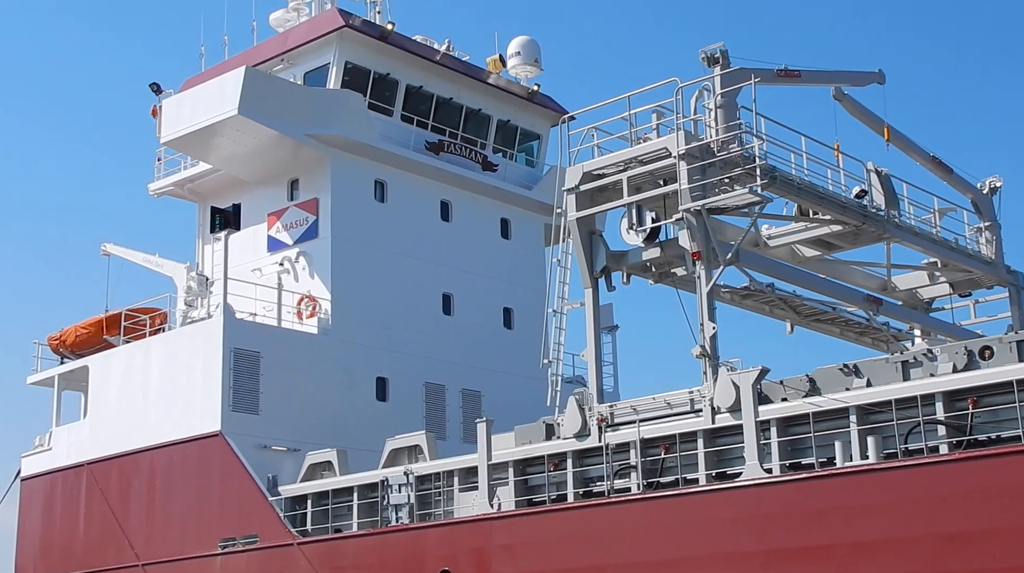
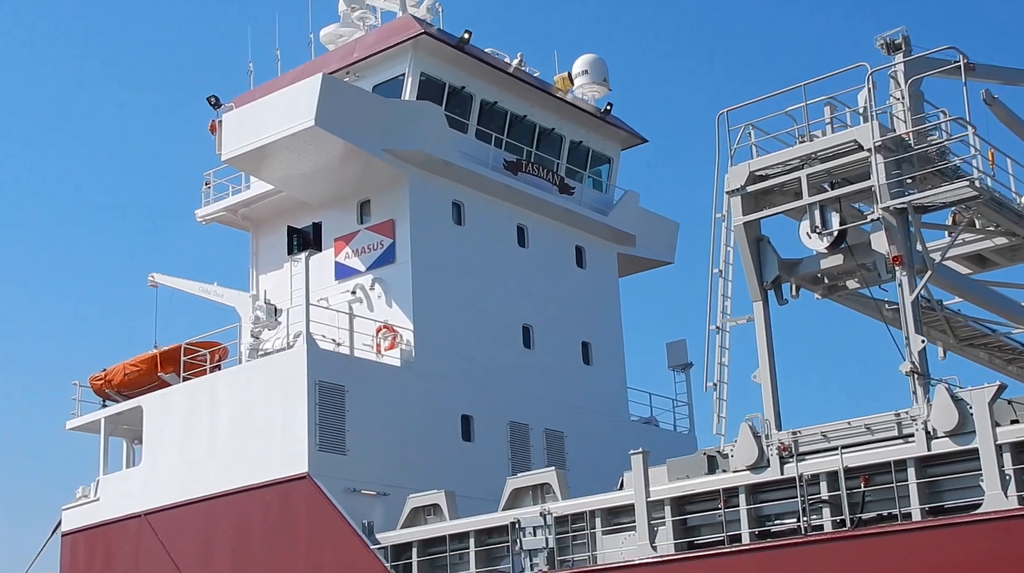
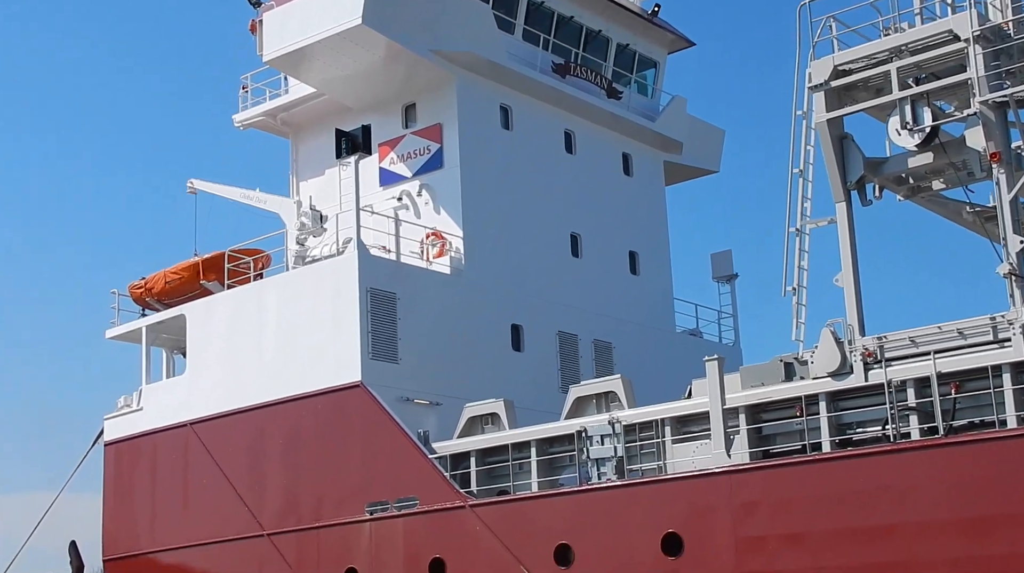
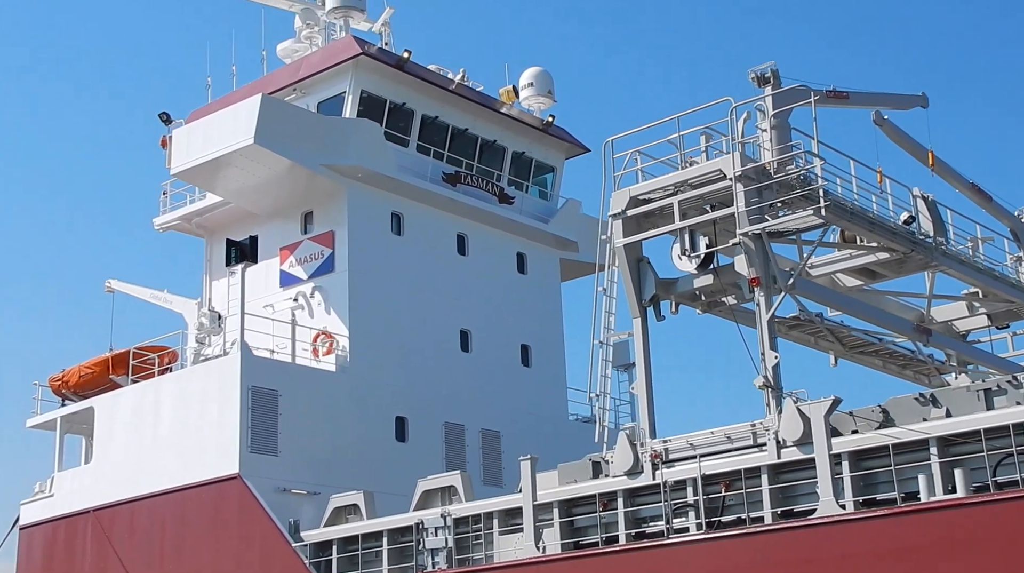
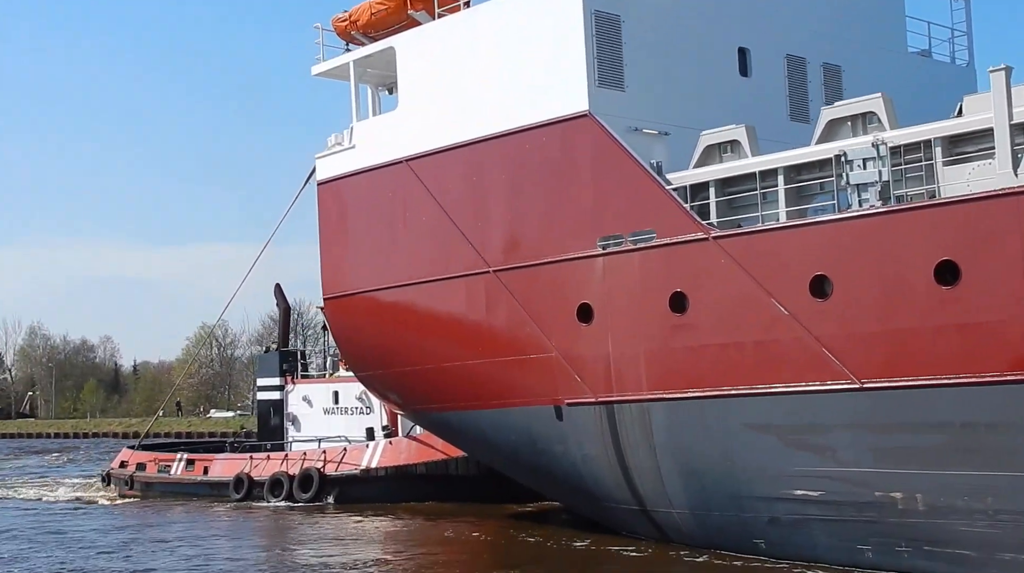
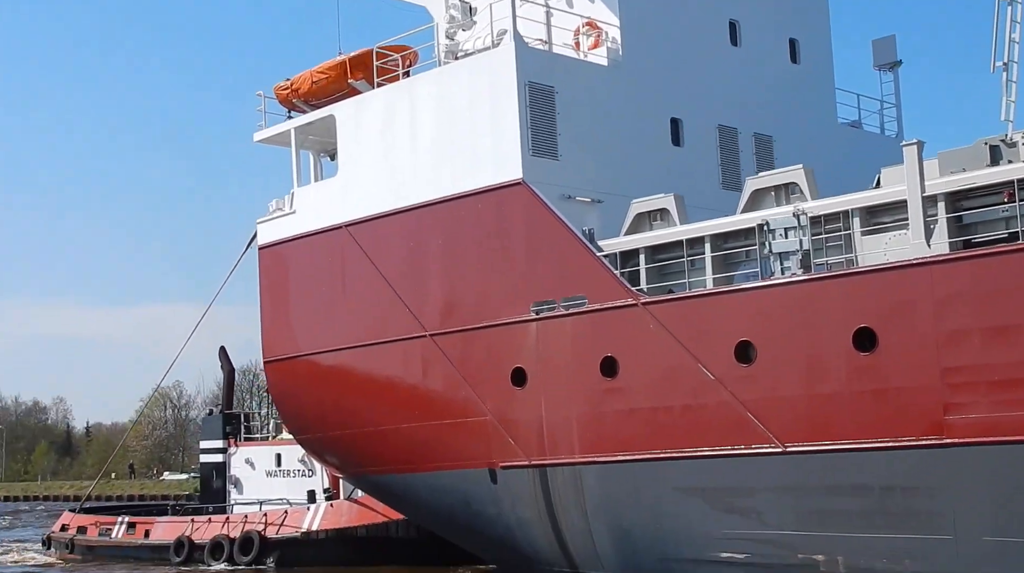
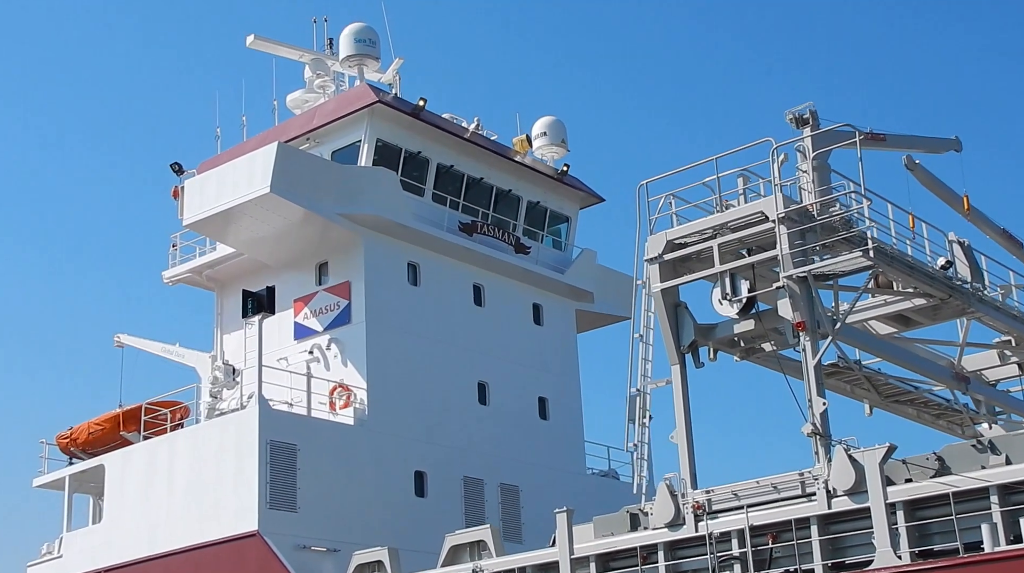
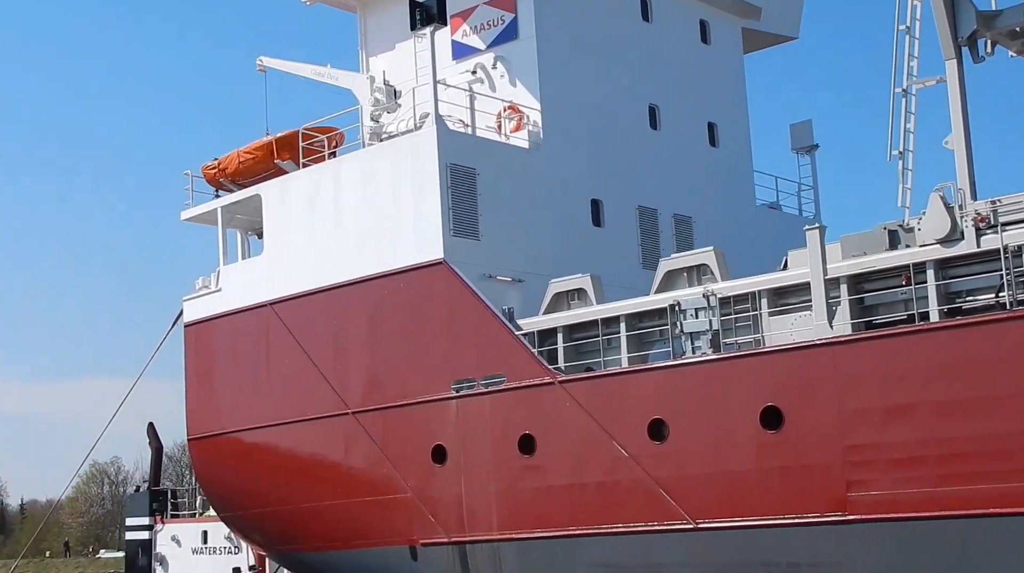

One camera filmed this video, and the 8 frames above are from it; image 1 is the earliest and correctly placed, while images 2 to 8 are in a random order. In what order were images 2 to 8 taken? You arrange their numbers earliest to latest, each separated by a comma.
4, 7, 2, 3, 8, 6, 5
